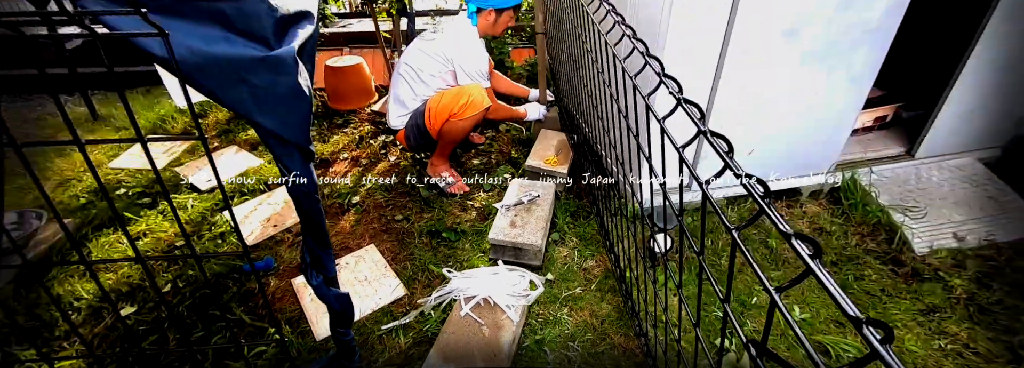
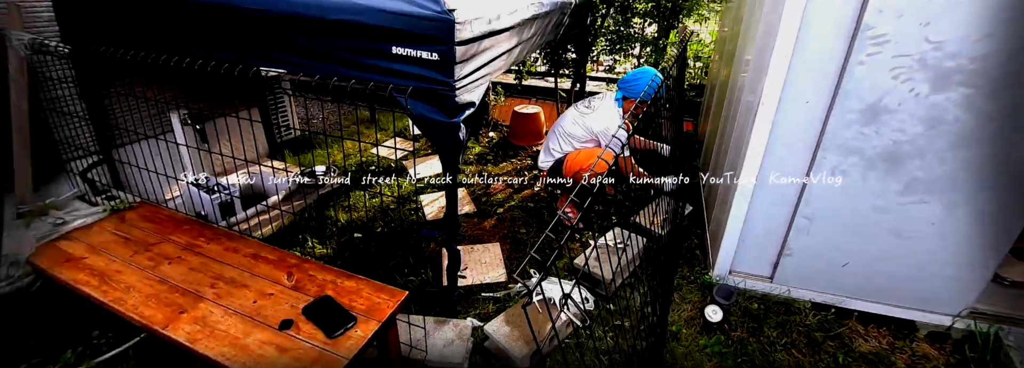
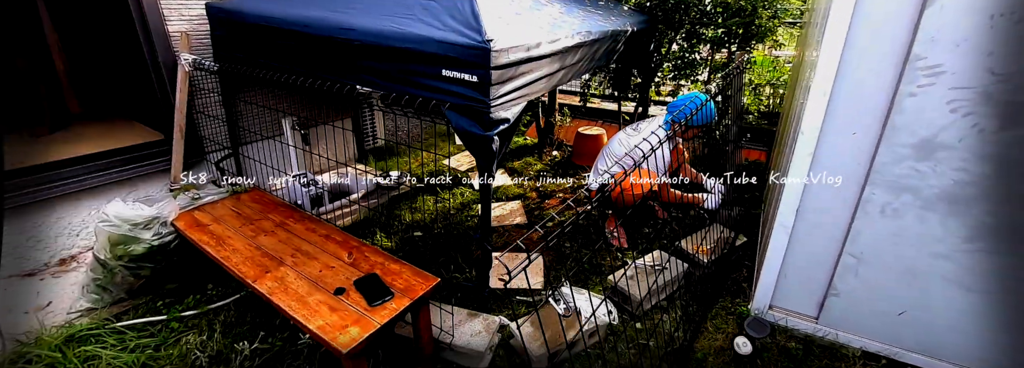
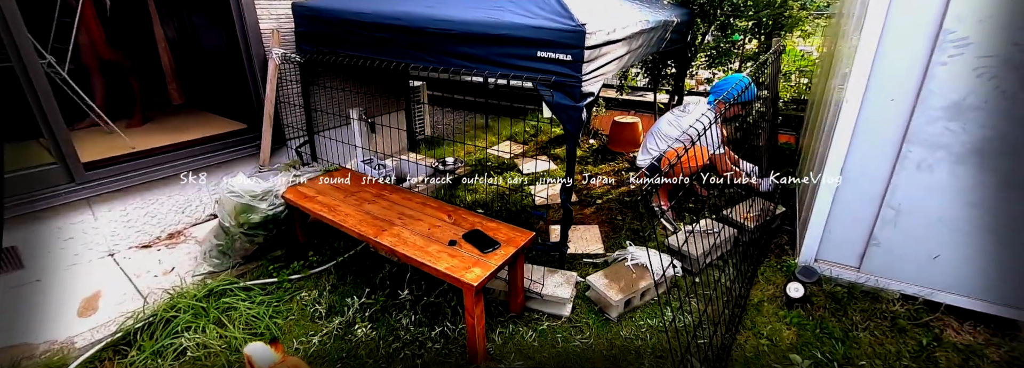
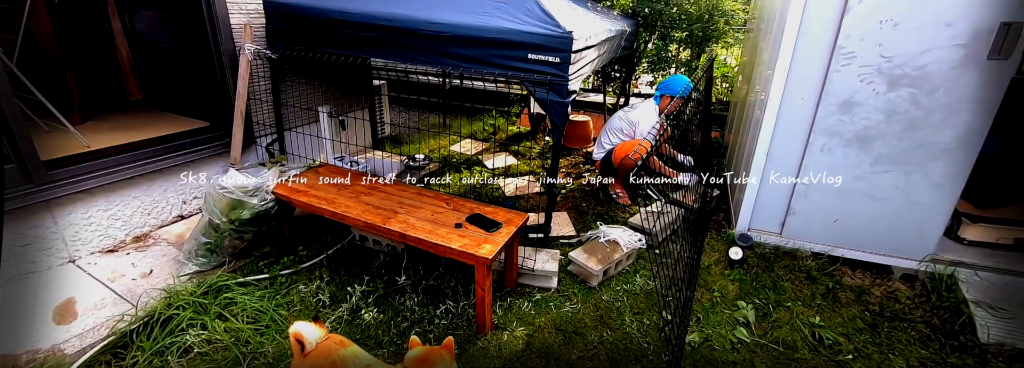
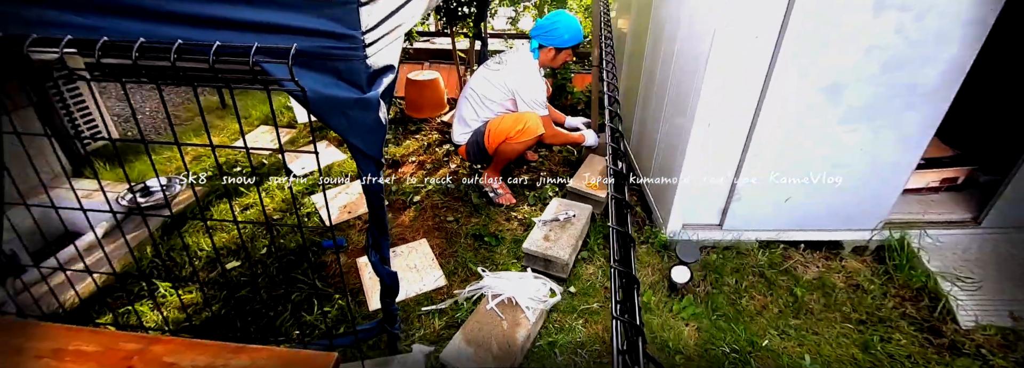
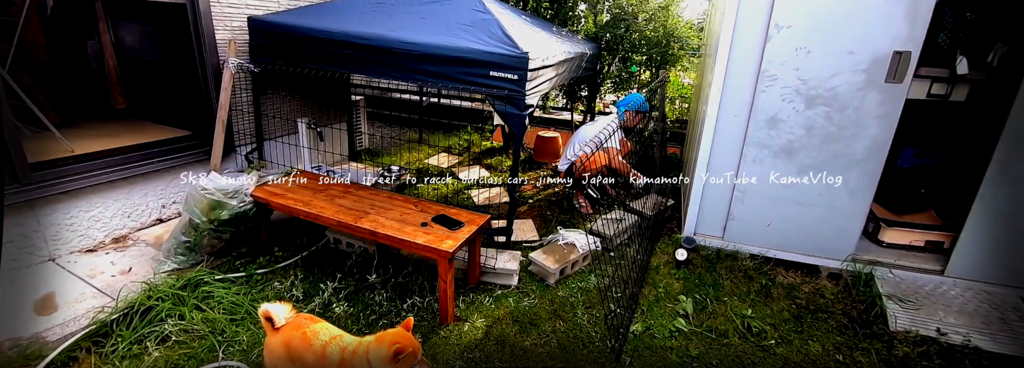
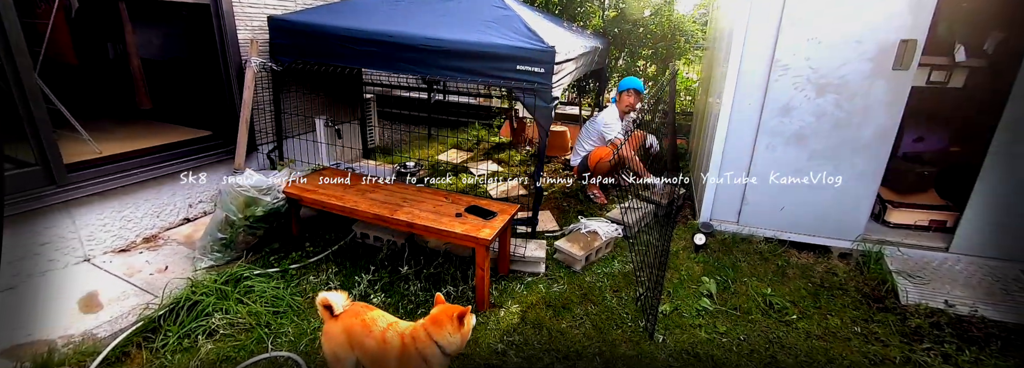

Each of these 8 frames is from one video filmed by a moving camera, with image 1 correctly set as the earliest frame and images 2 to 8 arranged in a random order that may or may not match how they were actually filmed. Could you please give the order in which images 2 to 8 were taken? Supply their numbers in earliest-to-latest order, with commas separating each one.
6, 2, 3, 4, 5, 7, 8
